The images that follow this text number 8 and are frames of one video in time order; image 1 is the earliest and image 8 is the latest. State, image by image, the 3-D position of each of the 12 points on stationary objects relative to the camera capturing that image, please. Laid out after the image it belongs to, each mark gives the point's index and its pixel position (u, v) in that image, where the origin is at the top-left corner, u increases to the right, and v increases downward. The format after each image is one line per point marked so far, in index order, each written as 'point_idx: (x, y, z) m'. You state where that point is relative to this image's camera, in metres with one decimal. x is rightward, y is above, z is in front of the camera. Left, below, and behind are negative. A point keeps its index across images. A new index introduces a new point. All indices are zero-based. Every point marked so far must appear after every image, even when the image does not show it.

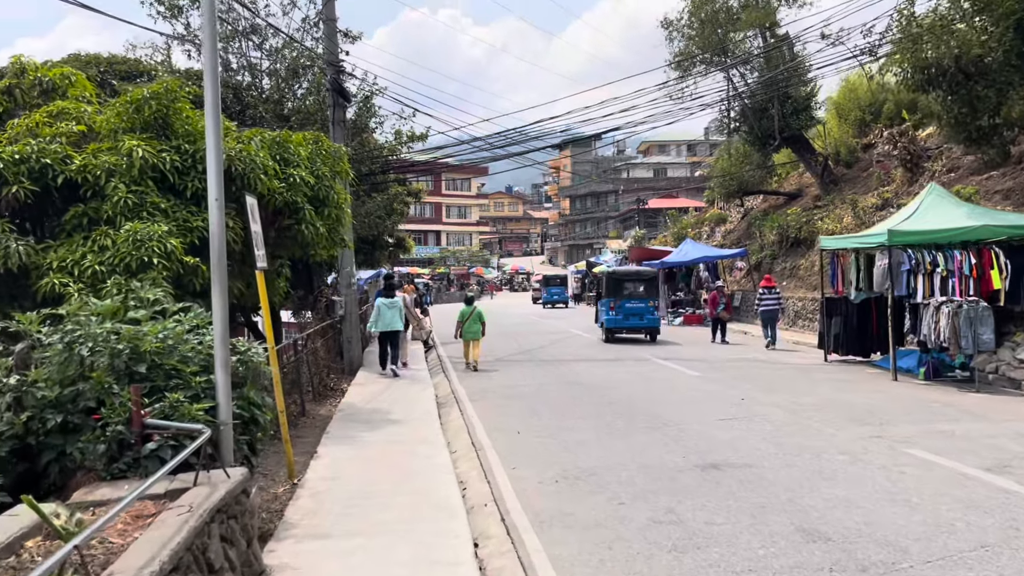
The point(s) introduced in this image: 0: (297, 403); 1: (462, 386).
0: (-2.5, -1.3, +10.0) m
1: (-0.7, -1.4, +12.1) m
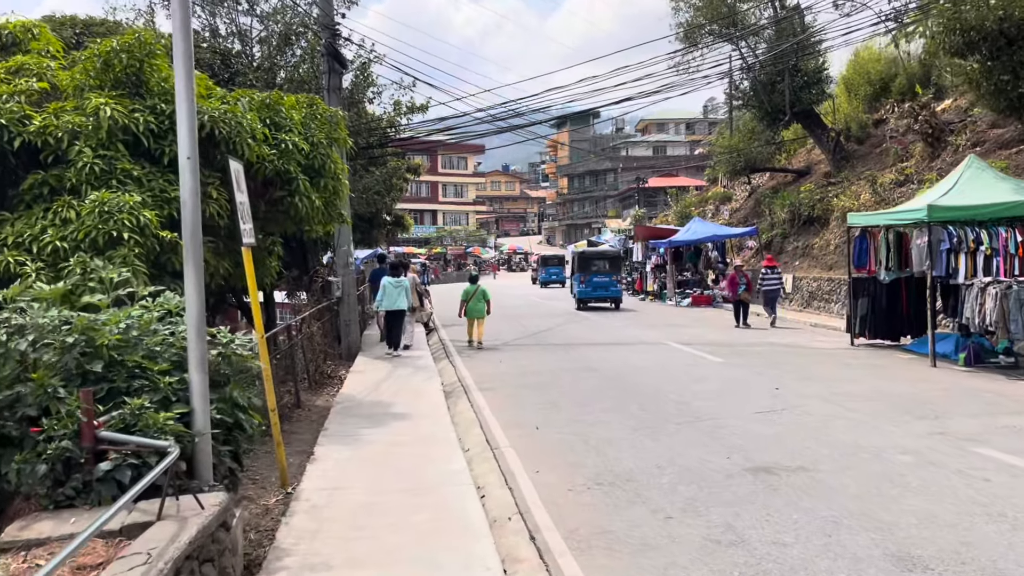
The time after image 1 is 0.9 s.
0: (-2.3, -1.1, +9.1) m
1: (-0.6, -1.1, +11.3) m
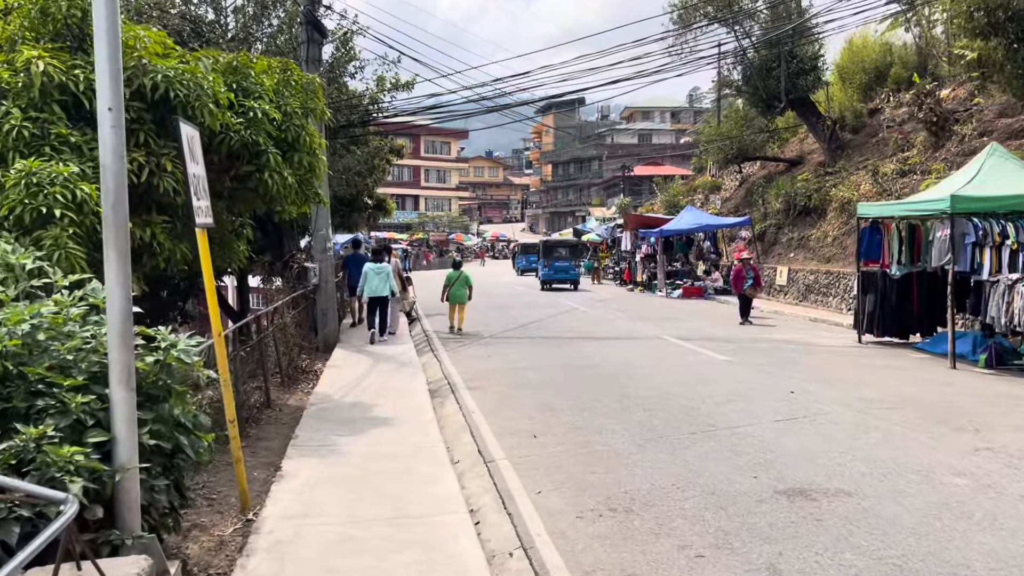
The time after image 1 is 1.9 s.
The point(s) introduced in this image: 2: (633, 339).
0: (-2.4, -1.0, +8.3) m
1: (-0.7, -1.0, +10.5) m
2: (+1.9, -0.8, +13.3) m
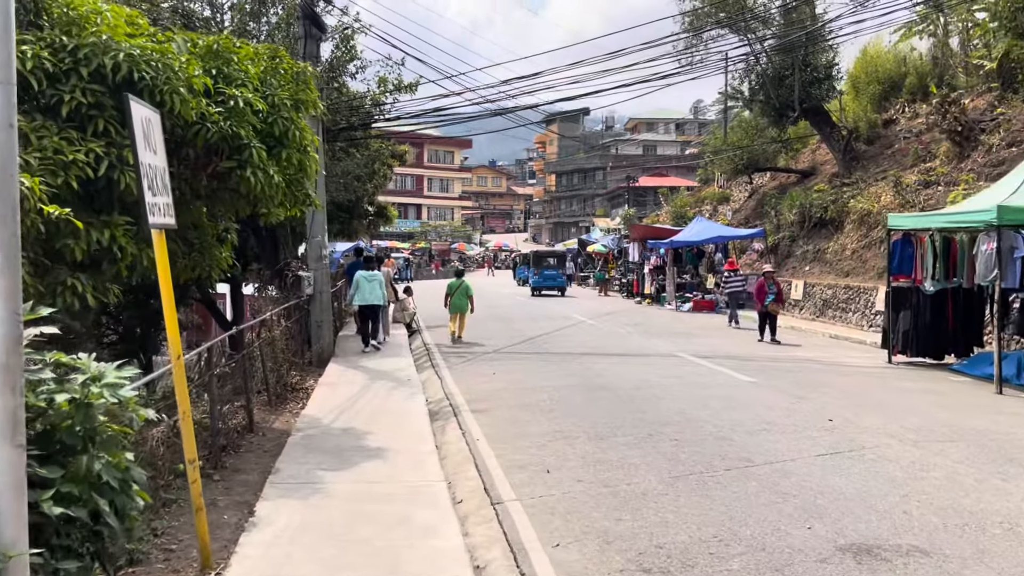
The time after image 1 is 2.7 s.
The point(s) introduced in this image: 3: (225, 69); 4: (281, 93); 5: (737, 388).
0: (-2.3, -1.1, +7.5) m
1: (-0.6, -1.1, +9.7) m
2: (+2.0, -1.0, +12.5) m
3: (-2.0, +1.6, +6.1) m
4: (-1.8, +1.5, +6.5) m
5: (+2.5, -1.1, +9.5) m
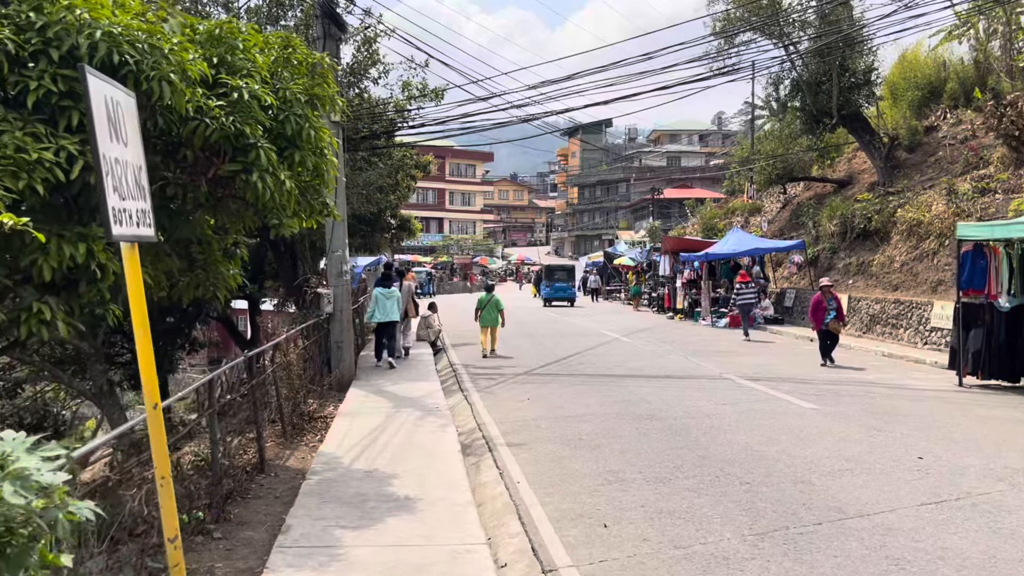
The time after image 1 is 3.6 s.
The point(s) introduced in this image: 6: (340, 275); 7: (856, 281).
0: (-2.0, -1.3, +6.6) m
1: (-0.2, -1.3, +8.8) m
2: (+2.4, -1.2, +11.5) m
3: (-1.8, +1.4, +5.3) m
4: (-1.4, +1.3, +5.7) m
5: (+2.9, -1.3, +8.6) m
6: (-2.2, +0.2, +11.0) m
7: (+8.0, +0.2, +19.8) m
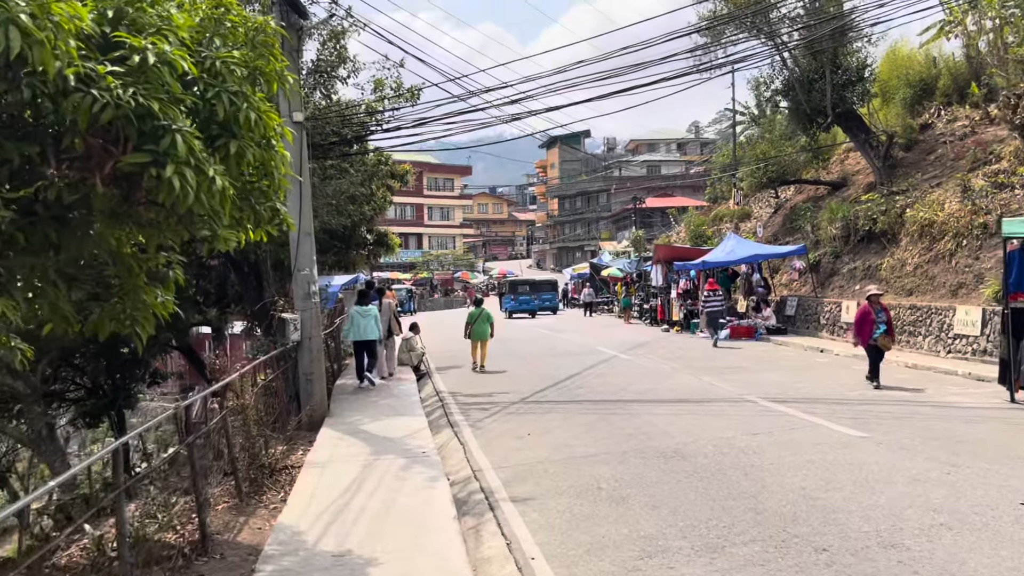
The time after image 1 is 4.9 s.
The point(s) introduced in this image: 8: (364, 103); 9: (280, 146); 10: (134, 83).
0: (-1.9, -1.5, +5.2) m
1: (-0.2, -1.5, +7.4) m
2: (+2.4, -1.4, +10.2) m
3: (-1.7, +1.3, +3.9) m
4: (-1.4, +1.2, +4.3) m
5: (+2.9, -1.4, +7.3) m
6: (-2.3, -0.1, +9.7) m
7: (+7.7, 0.0, +18.6) m
8: (-2.3, +2.8, +13.0) m
9: (-1.3, +0.8, +4.9) m
10: (-1.6, +0.9, +3.6) m
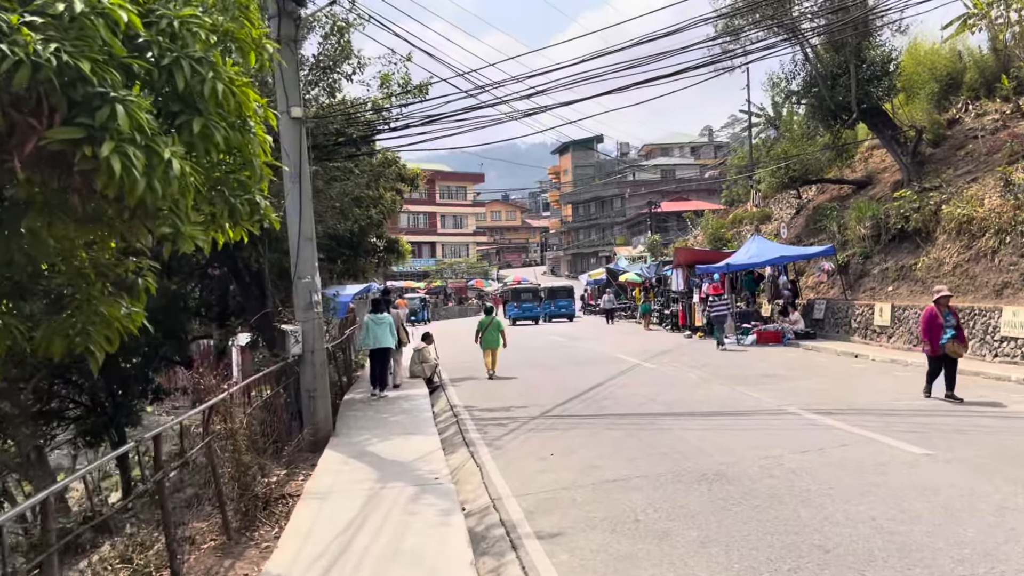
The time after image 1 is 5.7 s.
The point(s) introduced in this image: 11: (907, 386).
0: (-1.8, -1.5, +4.5) m
1: (0.0, -1.5, +6.7) m
2: (+2.6, -1.4, +9.4) m
3: (-1.7, +1.2, +3.2) m
4: (-1.4, +1.1, +3.6) m
5: (+3.1, -1.4, +6.4) m
6: (-2.1, -0.2, +8.9) m
7: (+8.0, 0.0, +17.7) m
8: (-2.1, +2.7, +12.3) m
9: (-1.2, +0.8, +4.1) m
10: (-1.5, +0.8, +2.9) m
11: (+5.2, -1.3, +11.2) m
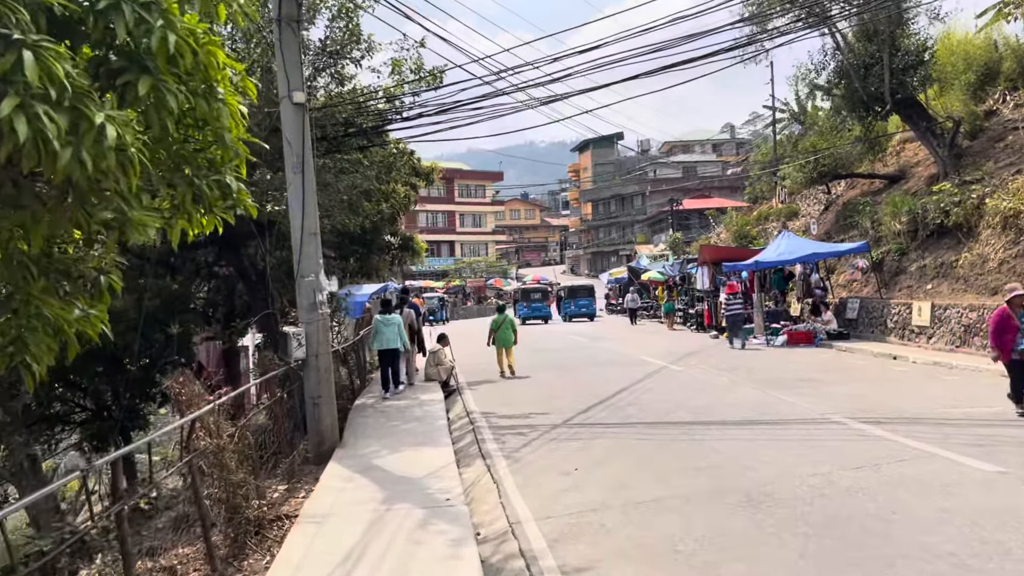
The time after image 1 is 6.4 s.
0: (-1.7, -1.5, +3.8) m
1: (+0.1, -1.5, +6.0) m
2: (+2.8, -1.4, +8.6) m
3: (-1.6, +1.2, +2.5) m
4: (-1.3, +1.1, +2.9) m
5: (+3.2, -1.4, +5.7) m
6: (-1.9, -0.2, +8.3) m
7: (+8.4, +0.1, +16.8) m
8: (-1.8, +2.7, +11.7) m
9: (-1.1, +0.8, +3.5) m
10: (-1.5, +0.8, +2.2) m
11: (+5.4, -1.3, +10.4) m
